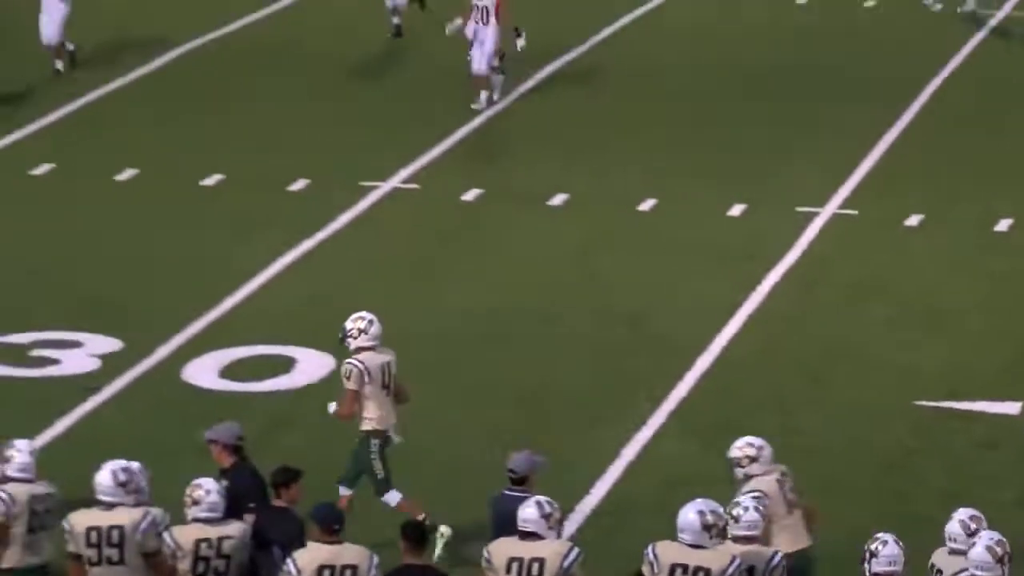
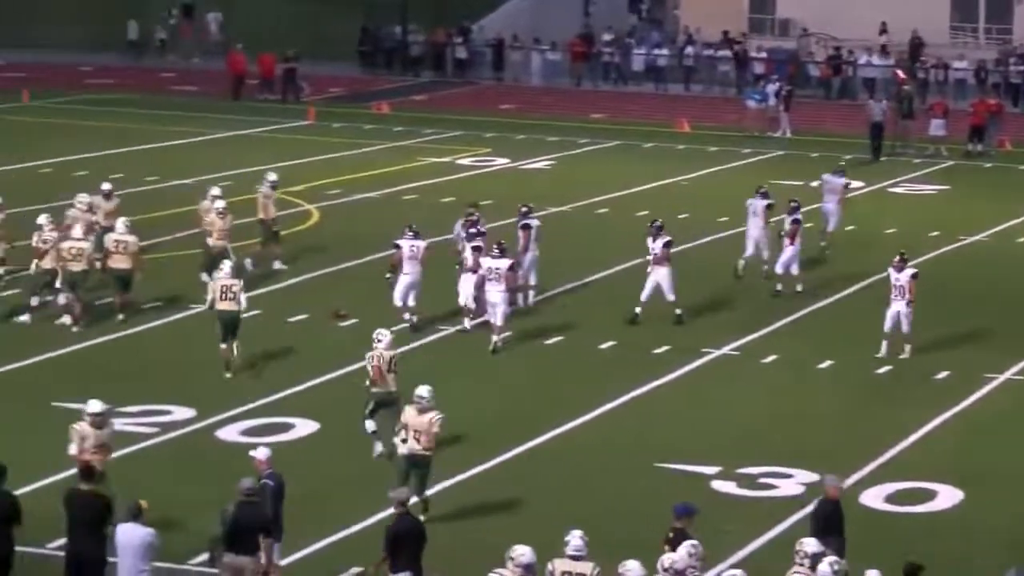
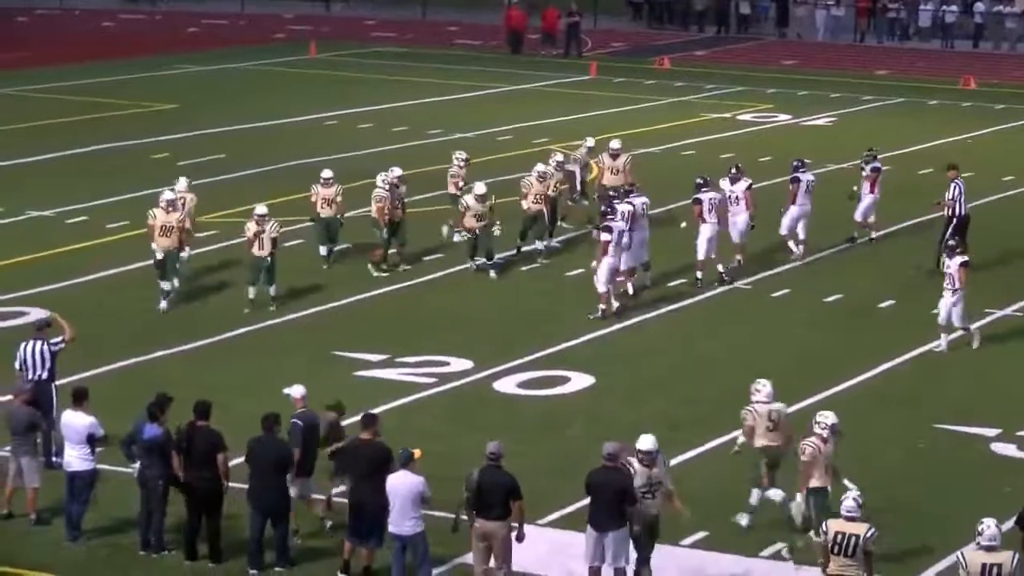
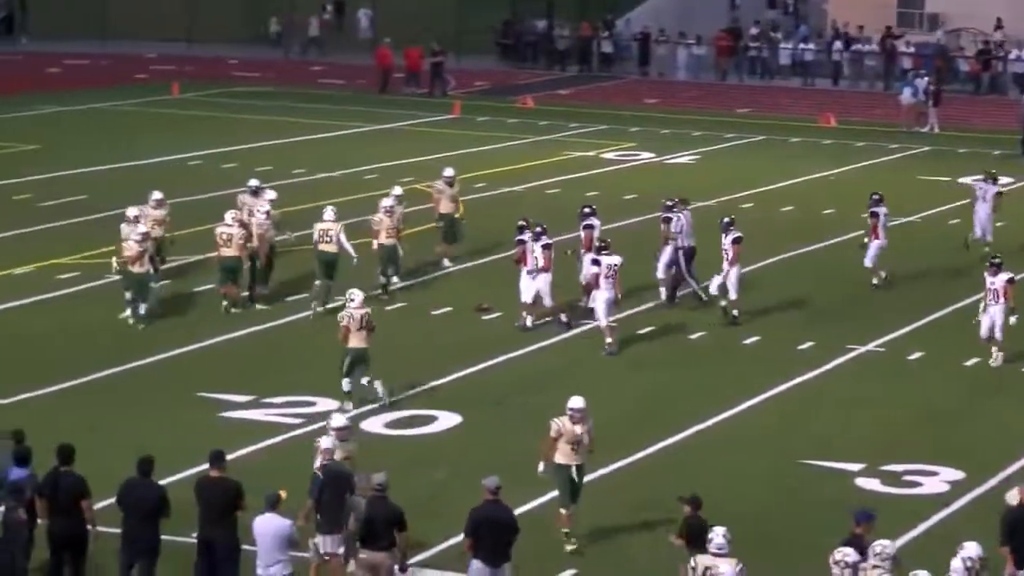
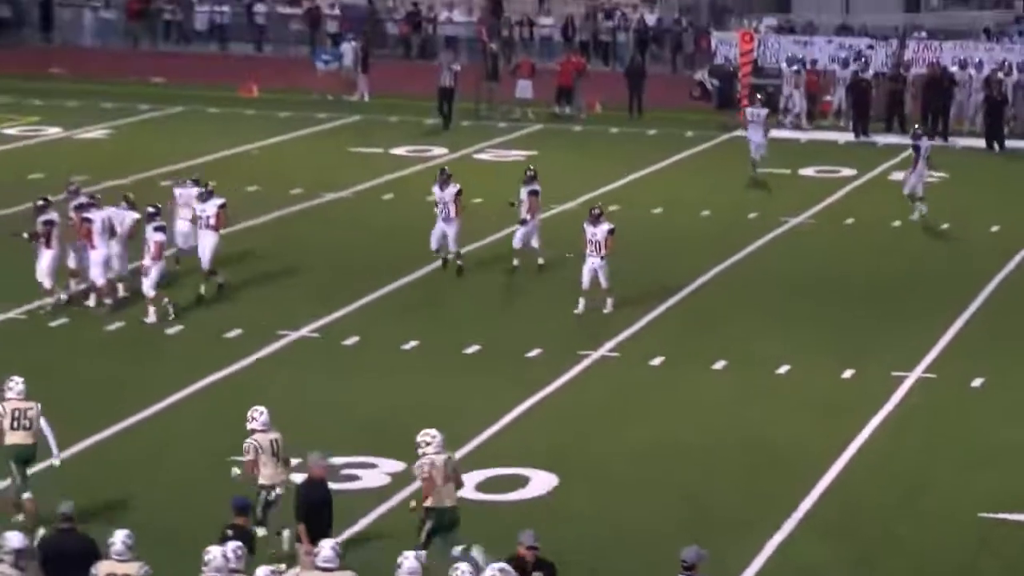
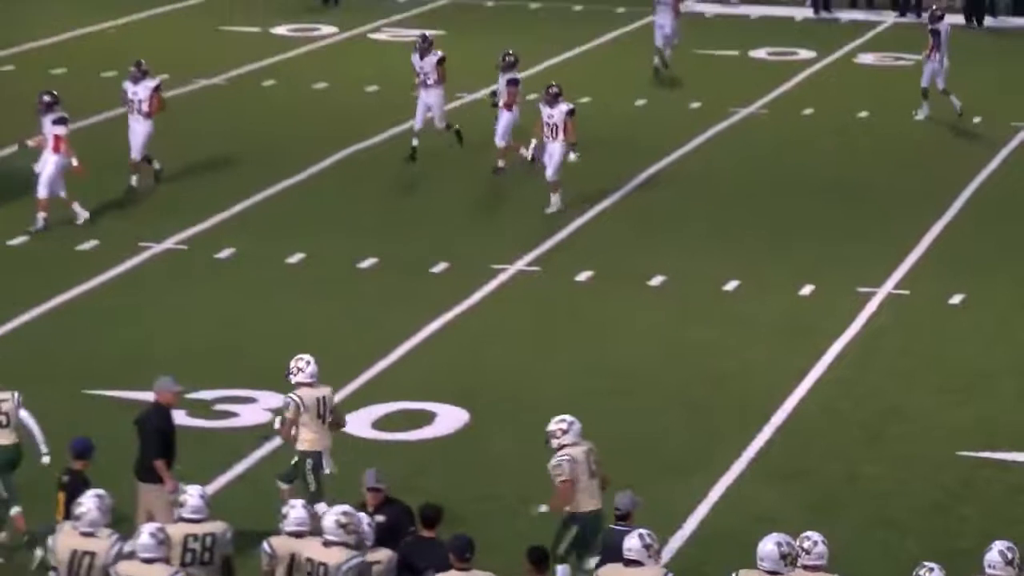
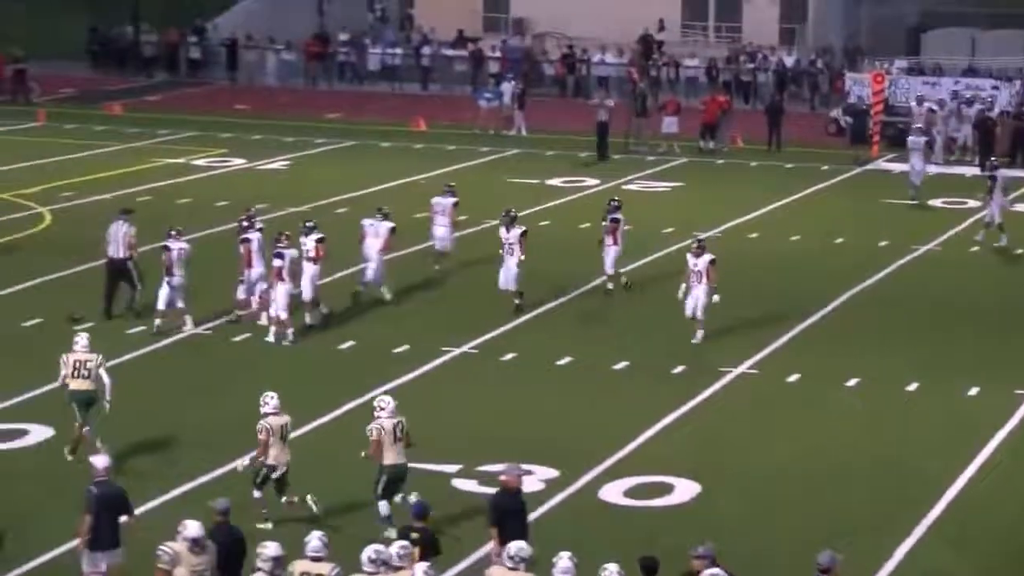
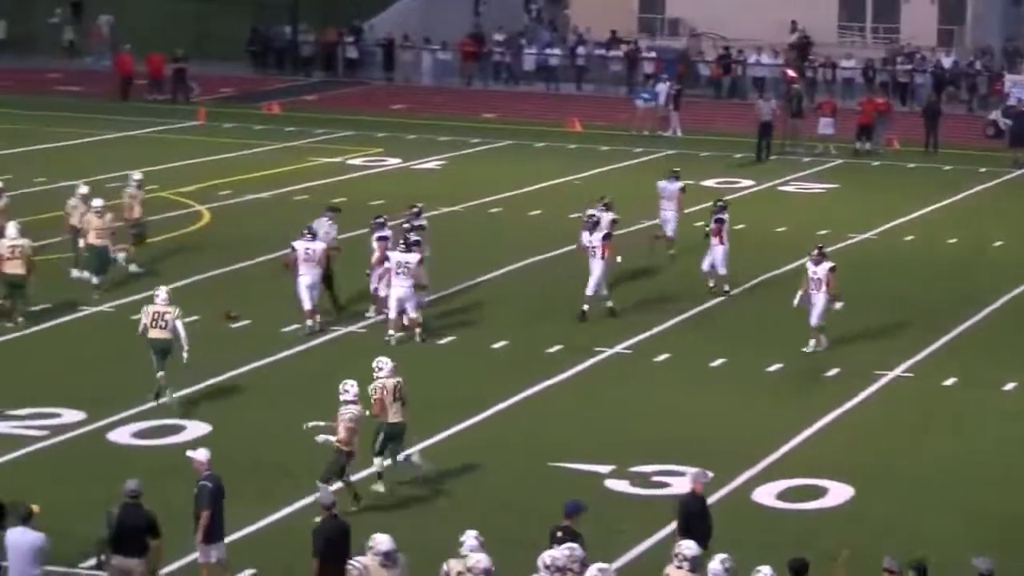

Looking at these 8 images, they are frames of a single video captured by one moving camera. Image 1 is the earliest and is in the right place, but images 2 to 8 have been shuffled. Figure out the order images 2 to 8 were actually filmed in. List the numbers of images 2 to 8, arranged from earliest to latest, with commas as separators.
6, 5, 7, 8, 2, 4, 3
